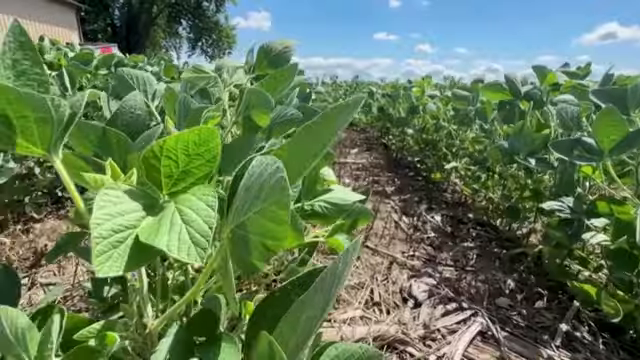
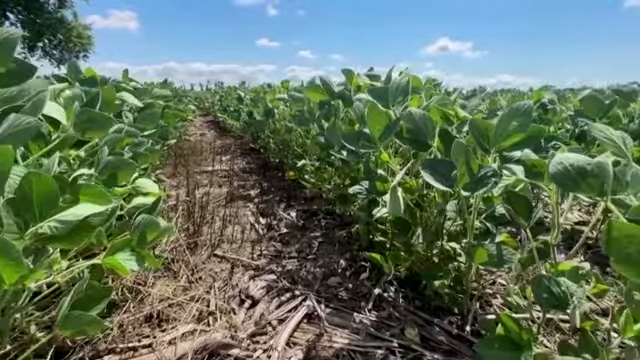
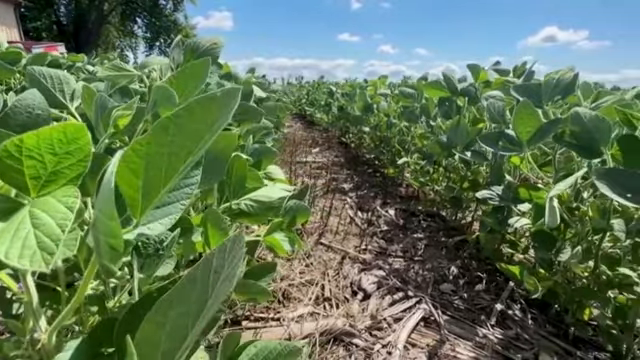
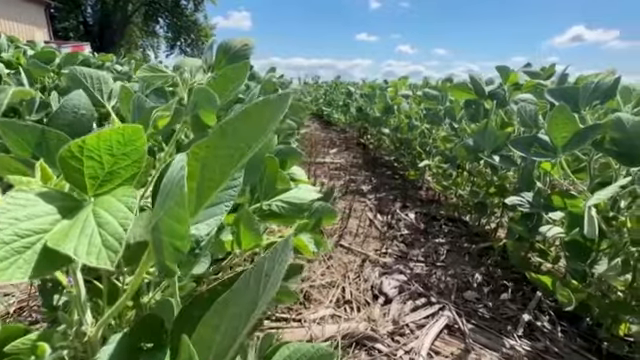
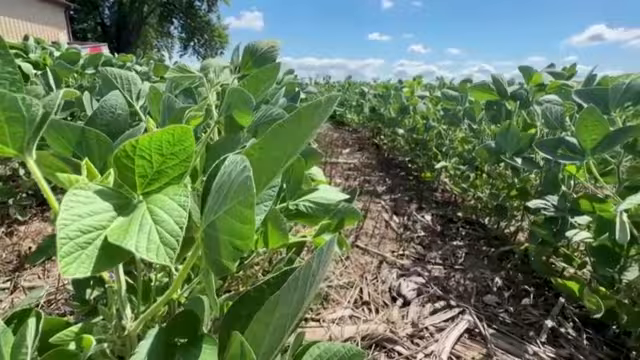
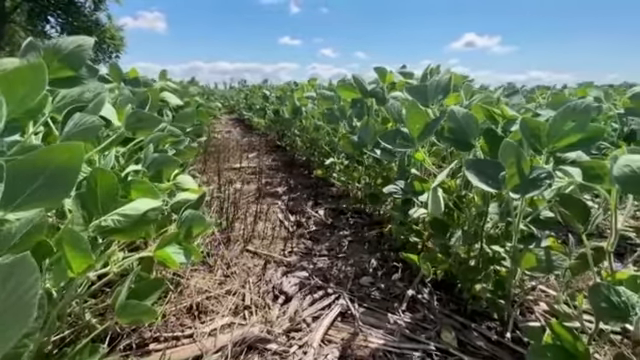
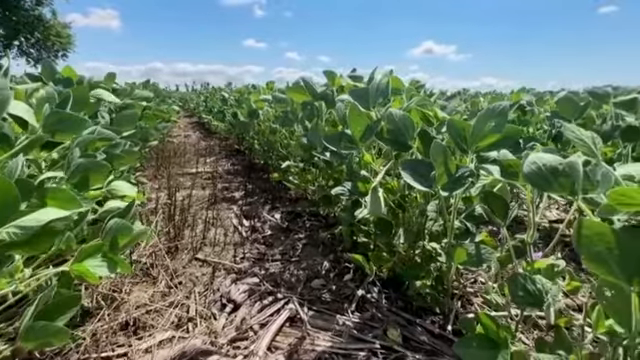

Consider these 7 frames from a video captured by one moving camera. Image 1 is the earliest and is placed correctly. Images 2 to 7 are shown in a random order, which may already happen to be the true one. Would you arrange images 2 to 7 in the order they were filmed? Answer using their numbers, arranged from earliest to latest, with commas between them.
5, 4, 3, 6, 2, 7
